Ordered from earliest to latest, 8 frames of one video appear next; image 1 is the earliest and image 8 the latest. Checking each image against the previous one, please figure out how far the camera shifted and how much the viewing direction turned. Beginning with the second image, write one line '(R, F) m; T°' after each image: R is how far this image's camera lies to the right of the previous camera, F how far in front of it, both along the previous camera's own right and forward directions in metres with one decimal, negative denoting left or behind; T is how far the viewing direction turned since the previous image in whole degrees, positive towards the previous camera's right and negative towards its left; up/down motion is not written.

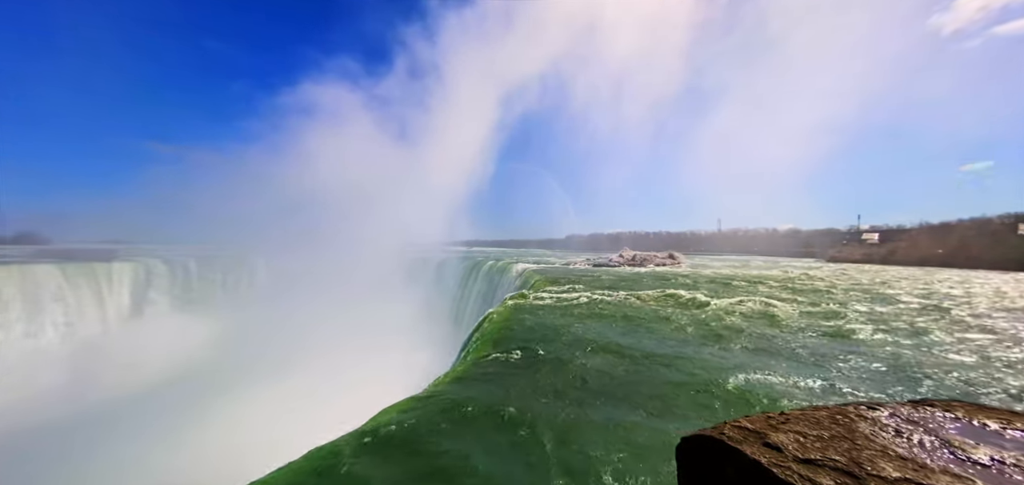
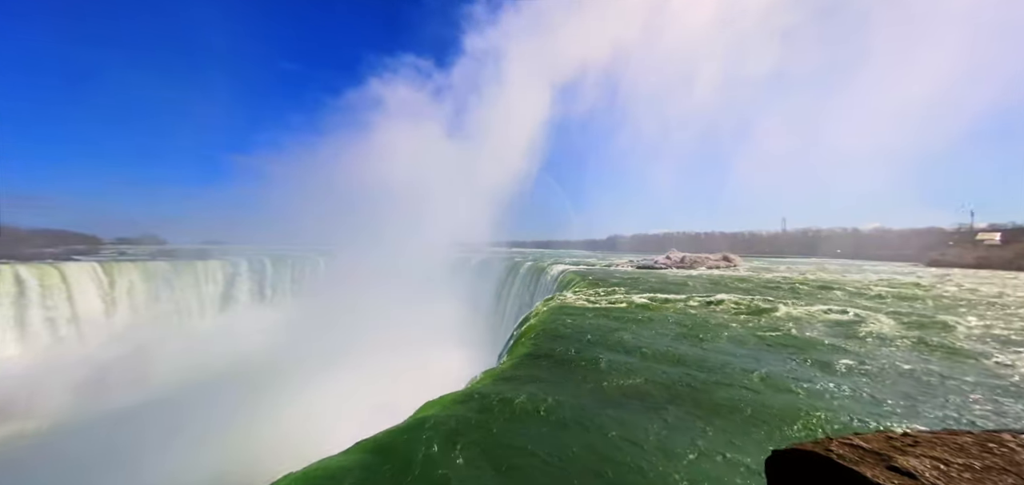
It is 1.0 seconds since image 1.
(-0.1, 0.0) m; -6°
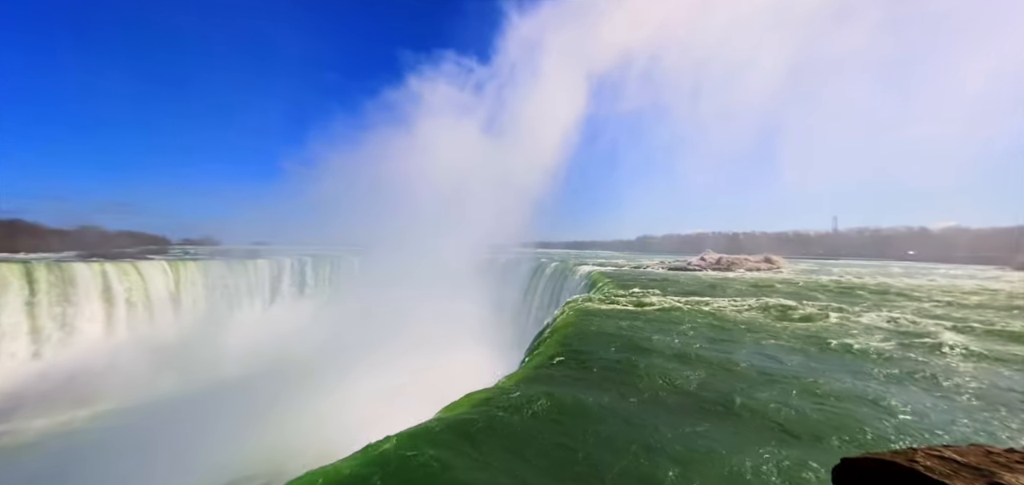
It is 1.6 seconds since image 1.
(-0.1, 0.0) m; -4°
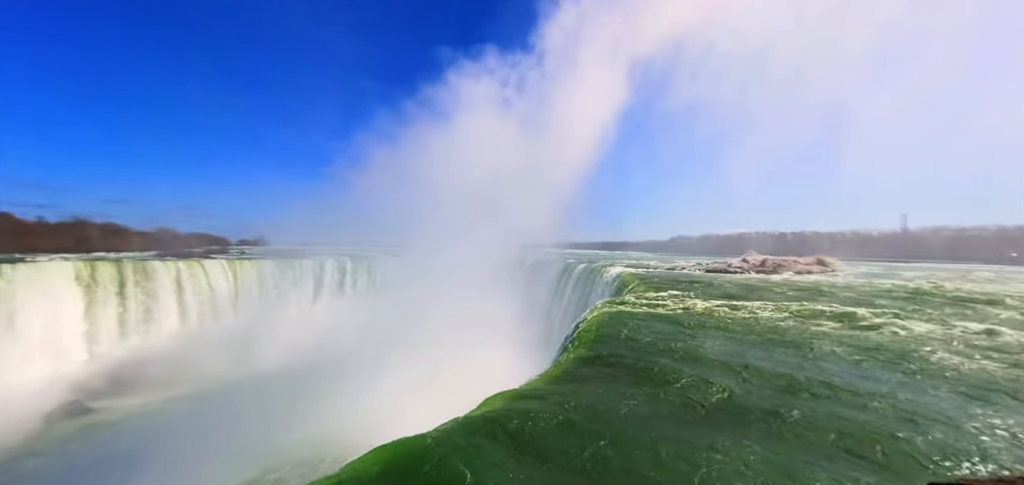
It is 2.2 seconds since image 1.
(+0.2, -0.2) m; -5°
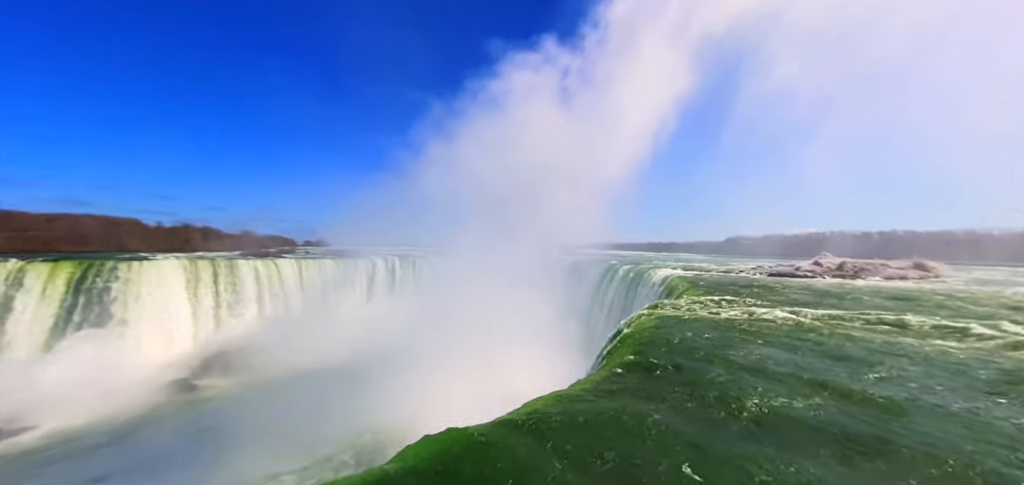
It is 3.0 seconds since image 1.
(+0.4, -0.2) m; -8°
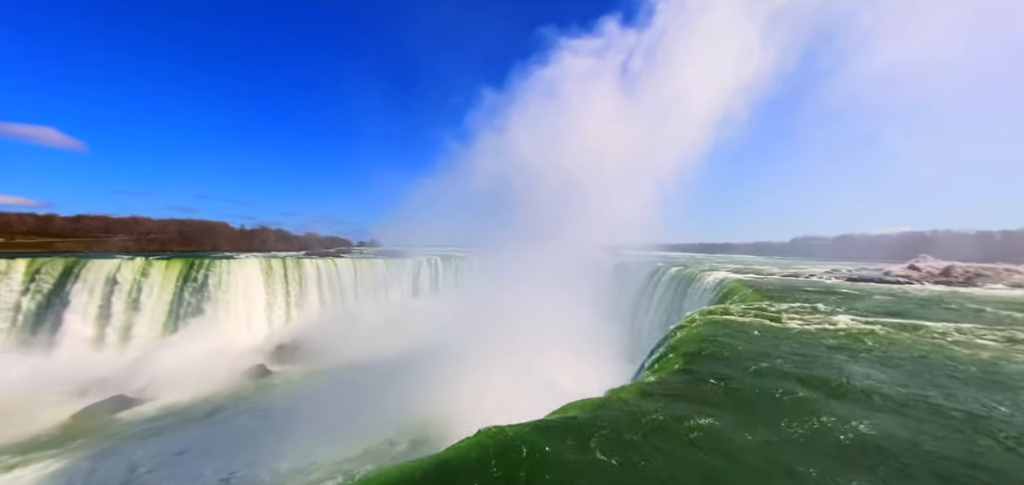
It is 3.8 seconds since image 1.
(+0.4, 0.0) m; -9°
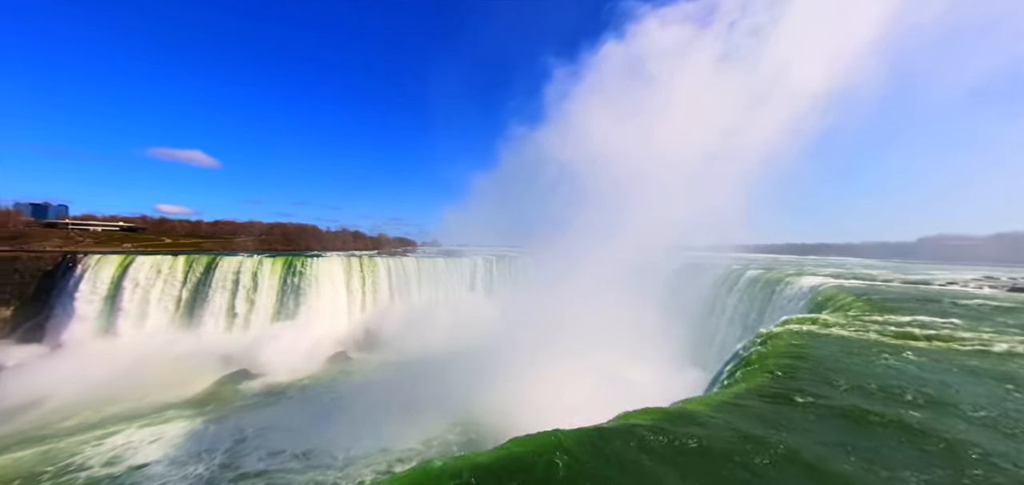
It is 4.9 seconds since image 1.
(+0.5, +0.2) m; -12°
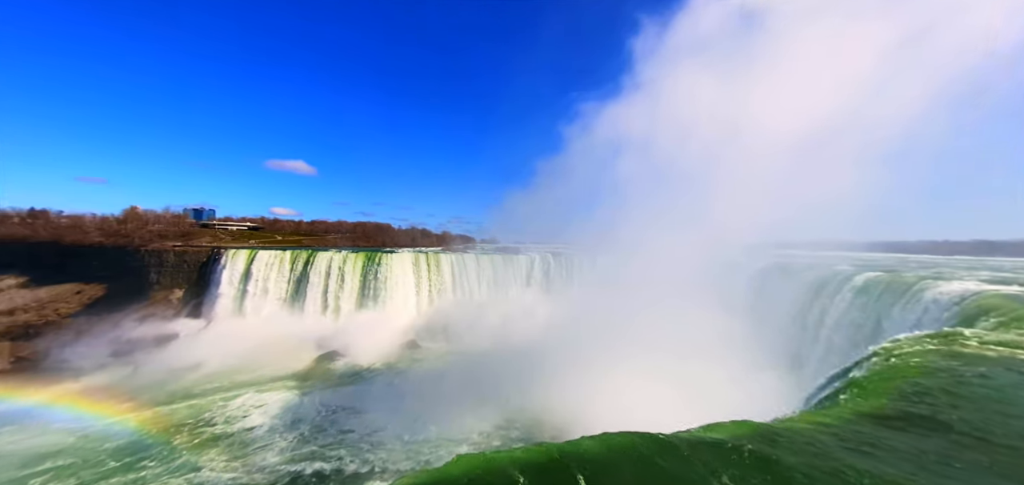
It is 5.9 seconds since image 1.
(+0.4, +0.1) m; -11°
